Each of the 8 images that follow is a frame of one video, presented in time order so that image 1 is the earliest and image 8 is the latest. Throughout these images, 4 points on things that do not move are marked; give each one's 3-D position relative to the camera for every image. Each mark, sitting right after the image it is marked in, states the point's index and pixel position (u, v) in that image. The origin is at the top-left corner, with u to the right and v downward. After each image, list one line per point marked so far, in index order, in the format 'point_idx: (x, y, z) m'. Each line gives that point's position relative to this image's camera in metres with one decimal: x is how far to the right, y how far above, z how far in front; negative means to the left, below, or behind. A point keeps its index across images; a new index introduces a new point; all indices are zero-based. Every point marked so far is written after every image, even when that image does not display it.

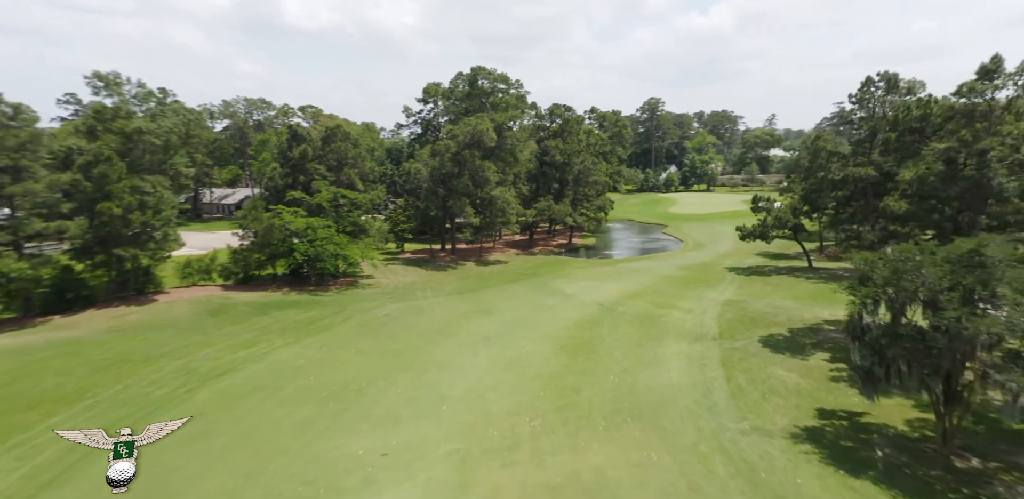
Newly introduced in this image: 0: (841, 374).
0: (+9.3, -3.6, +14.7) m
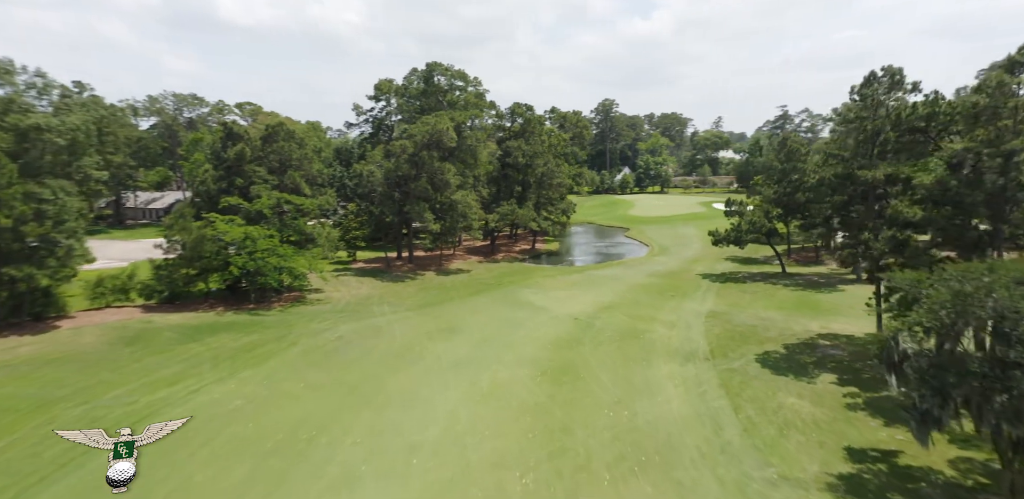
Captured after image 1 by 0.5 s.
0: (+8.8, -3.9, +13.3) m
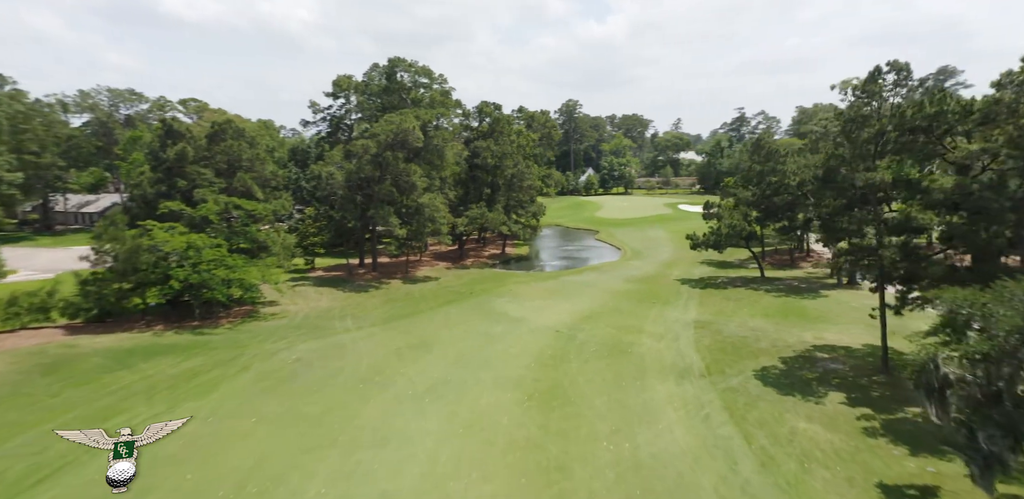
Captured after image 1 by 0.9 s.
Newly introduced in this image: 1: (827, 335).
0: (+8.6, -4.2, +12.3) m
1: (+11.4, -3.1, +18.7) m
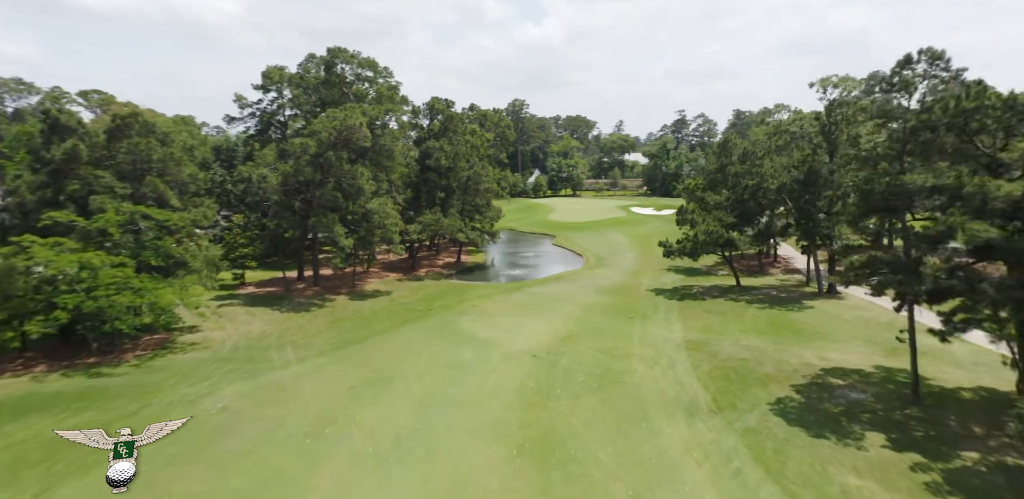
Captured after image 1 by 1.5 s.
0: (+8.5, -4.6, +10.5) m
1: (+10.6, -3.5, +17.1) m
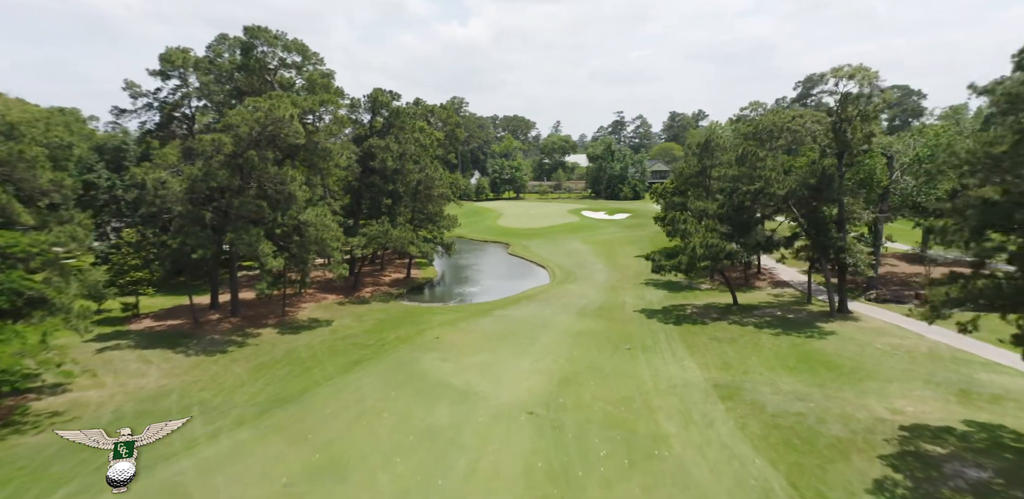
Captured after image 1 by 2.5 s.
0: (+9.3, -5.3, +7.2) m
1: (+10.5, -4.2, +14.1) m
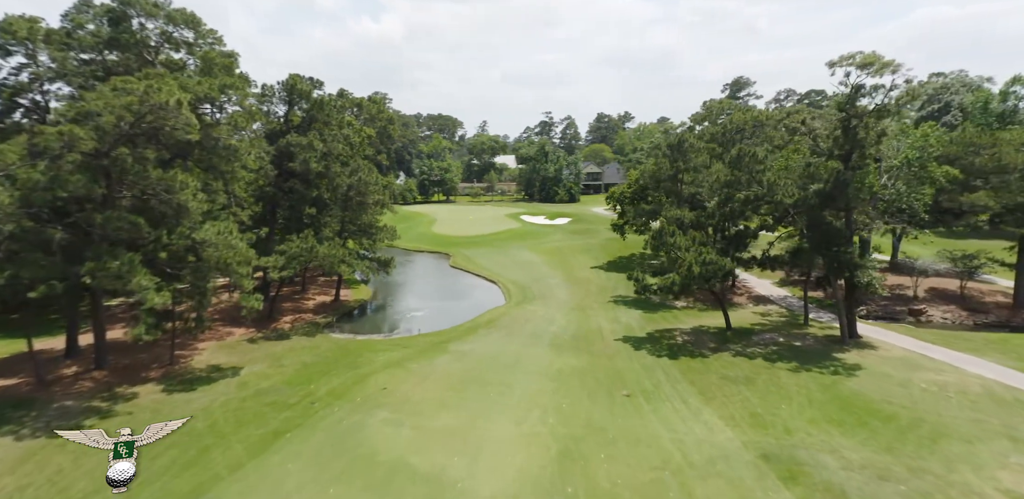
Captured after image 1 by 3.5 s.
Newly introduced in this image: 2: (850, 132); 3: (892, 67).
0: (+10.3, -6.0, +4.2) m
1: (+10.5, -4.9, +11.1) m
2: (+12.5, +4.3, +19.1) m
3: (+13.2, +6.2, +18.0) m
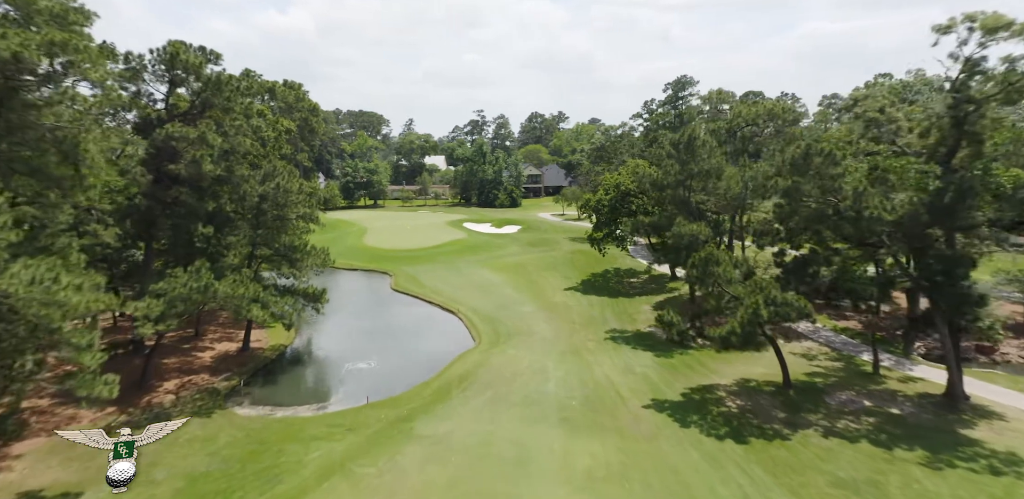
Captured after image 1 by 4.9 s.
0: (+12.7, -7.0, -0.7) m
1: (+11.9, -5.9, +6.2) m
2: (+12.5, +3.3, +14.4) m
3: (+13.3, +5.2, +13.4) m
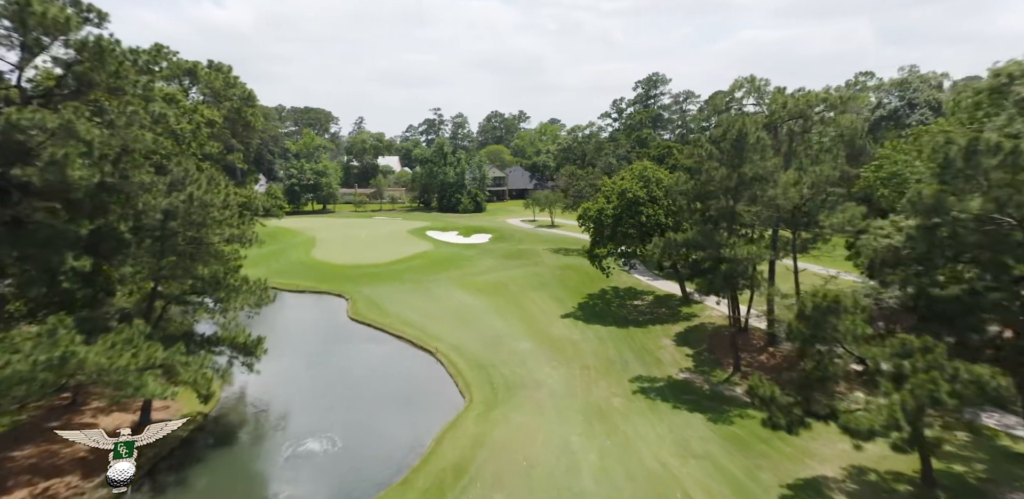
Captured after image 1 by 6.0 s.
0: (+15.0, -7.9, -5.2) m
1: (+13.5, -6.8, +1.7) m
2: (+13.4, +2.4, +9.8) m
3: (+14.2, +4.3, +8.9) m
